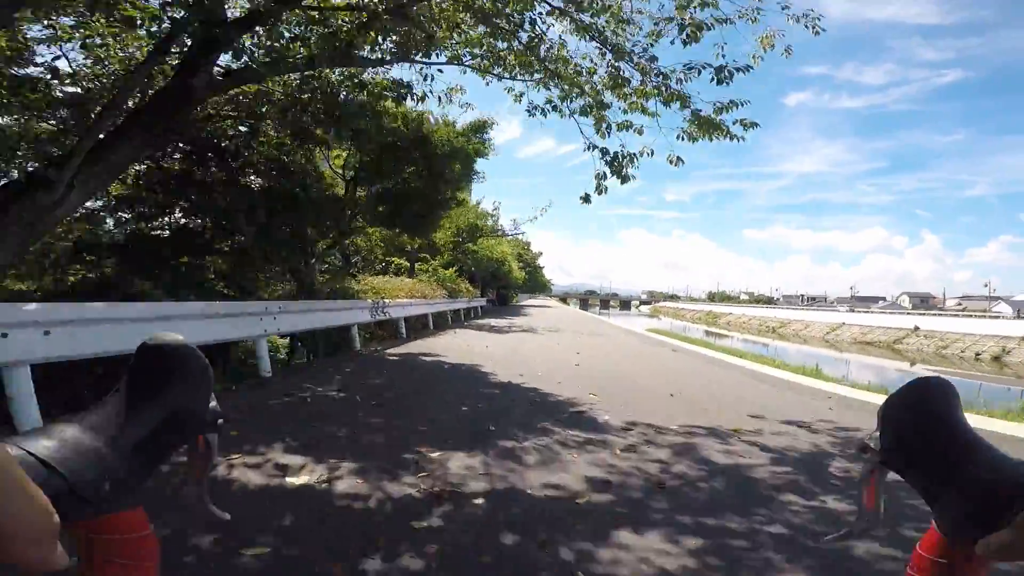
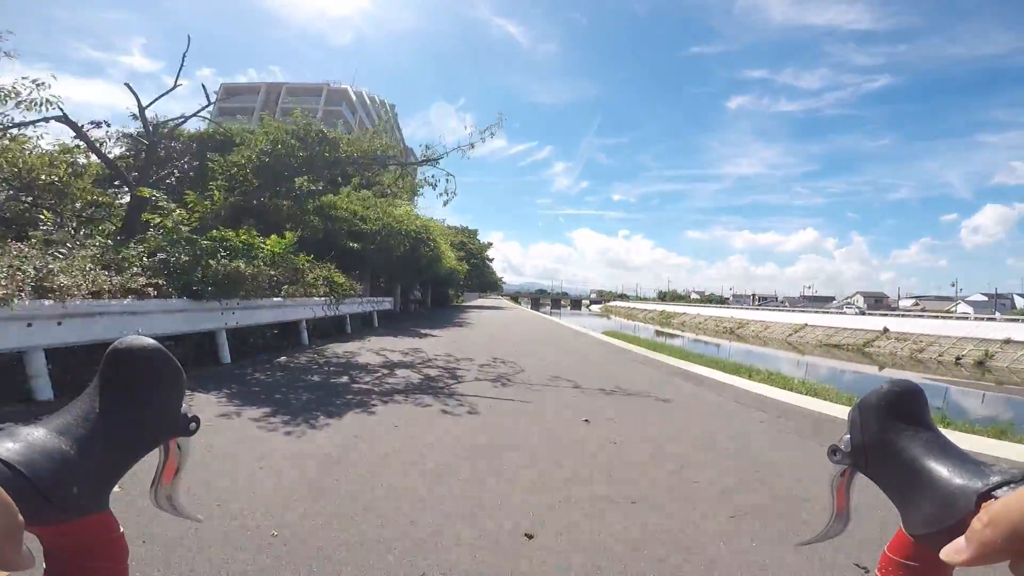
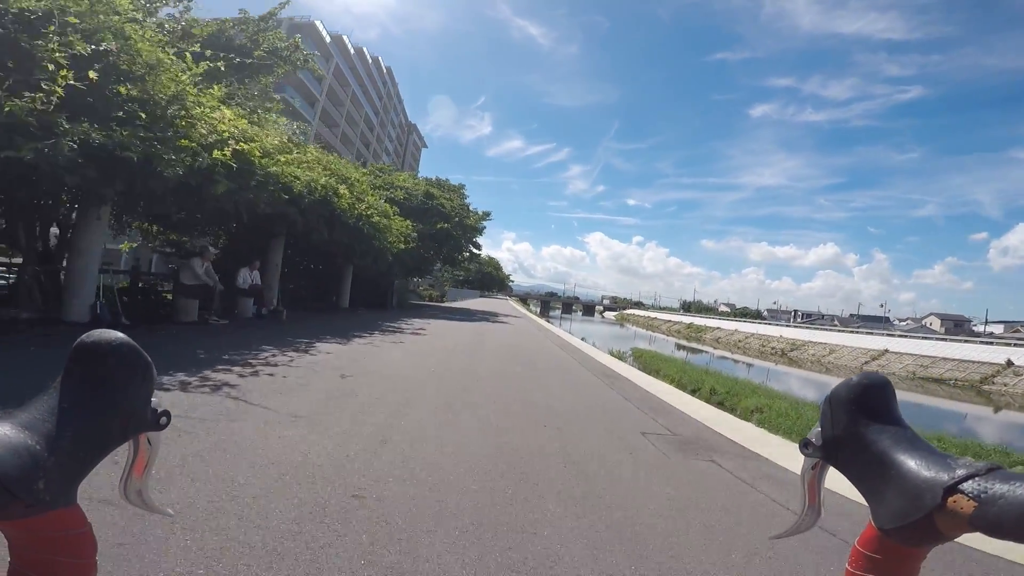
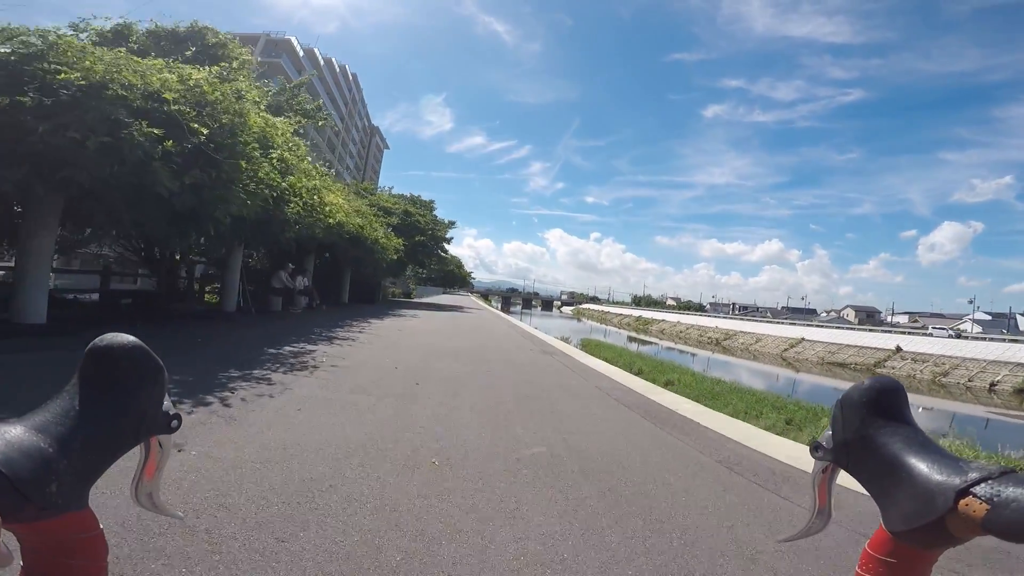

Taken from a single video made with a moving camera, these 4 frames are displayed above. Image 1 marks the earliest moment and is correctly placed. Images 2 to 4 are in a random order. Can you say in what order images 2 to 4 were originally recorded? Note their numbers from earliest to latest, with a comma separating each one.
2, 4, 3
